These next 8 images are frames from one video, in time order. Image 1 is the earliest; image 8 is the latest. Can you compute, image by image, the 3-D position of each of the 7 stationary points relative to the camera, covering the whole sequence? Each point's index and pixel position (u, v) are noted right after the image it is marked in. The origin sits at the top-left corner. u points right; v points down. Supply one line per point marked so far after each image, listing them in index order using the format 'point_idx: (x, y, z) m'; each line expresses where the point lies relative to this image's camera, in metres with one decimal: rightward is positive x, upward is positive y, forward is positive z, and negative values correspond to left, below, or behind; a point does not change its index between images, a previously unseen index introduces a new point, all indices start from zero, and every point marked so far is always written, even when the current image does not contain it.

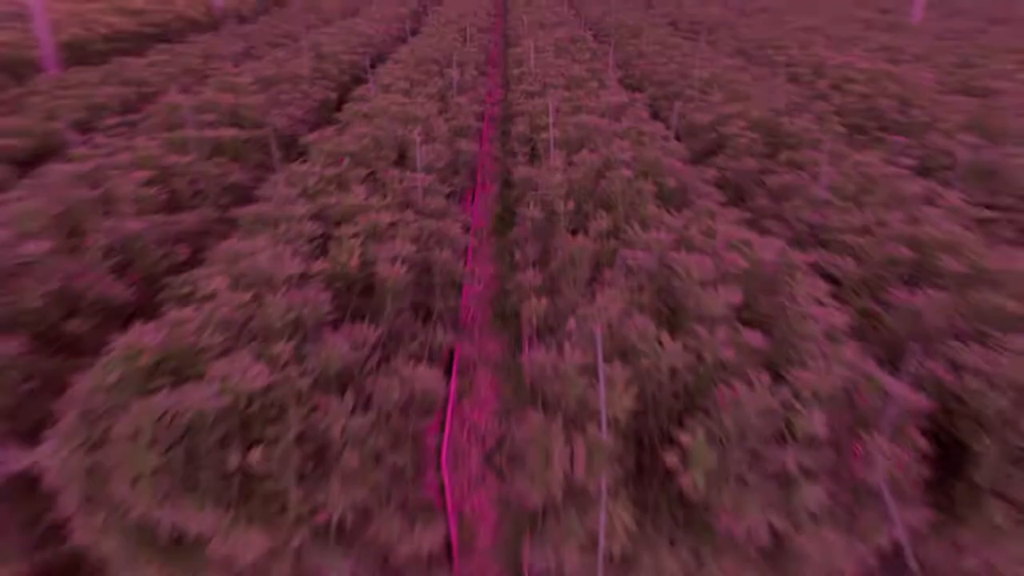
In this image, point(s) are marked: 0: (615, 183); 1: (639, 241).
0: (+0.8, +0.8, +5.4) m
1: (+0.8, +0.3, +4.5) m
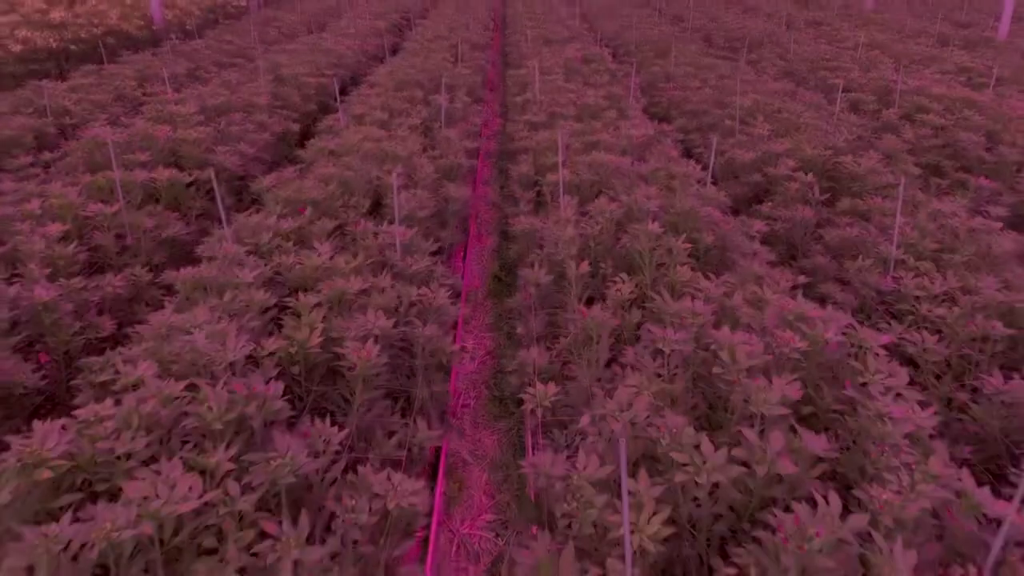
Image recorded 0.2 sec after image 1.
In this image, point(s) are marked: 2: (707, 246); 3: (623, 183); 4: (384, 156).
0: (+0.8, +0.3, +4.9) m
1: (+0.8, -0.1, +3.9) m
2: (+1.2, +0.3, +4.8) m
3: (+0.8, +0.8, +5.8) m
4: (-1.1, +1.1, +6.6) m
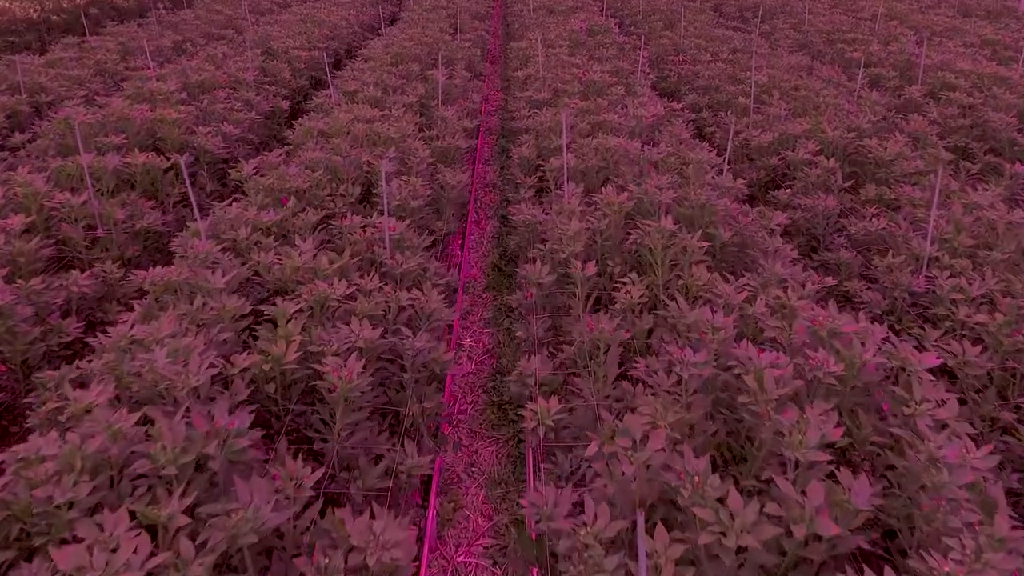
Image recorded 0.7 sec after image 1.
0: (+0.8, +0.3, +4.5) m
1: (+0.7, -0.2, +3.5) m
2: (+1.2, +0.3, +4.4) m
3: (+0.8, +0.8, +5.4) m
4: (-1.1, +1.2, +6.2) m
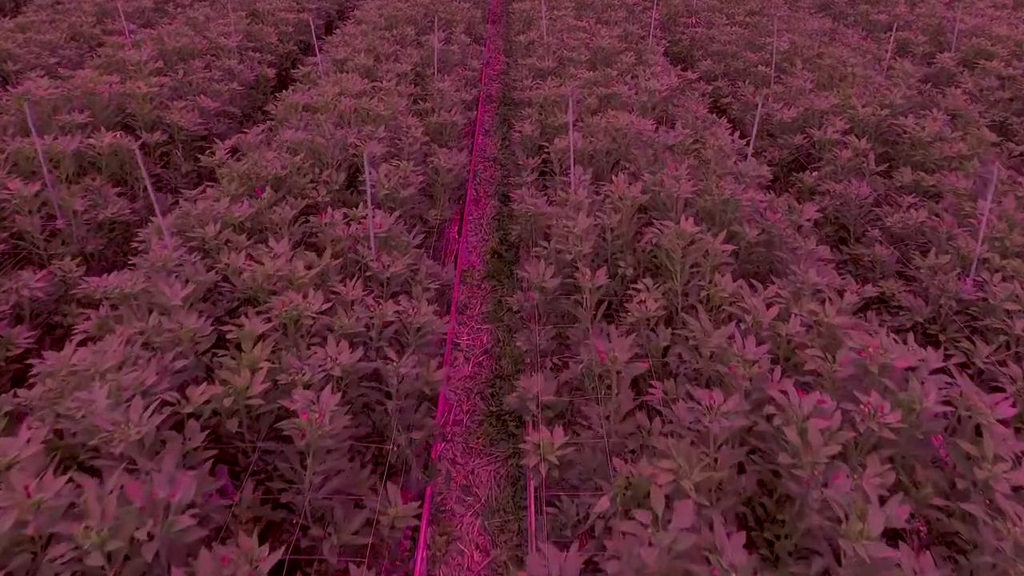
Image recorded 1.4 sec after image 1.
0: (+0.8, +0.3, +4.0) m
1: (+0.7, -0.2, +3.0) m
2: (+1.2, +0.2, +4.0) m
3: (+0.8, +0.8, +4.9) m
4: (-1.1, +1.2, +5.7) m
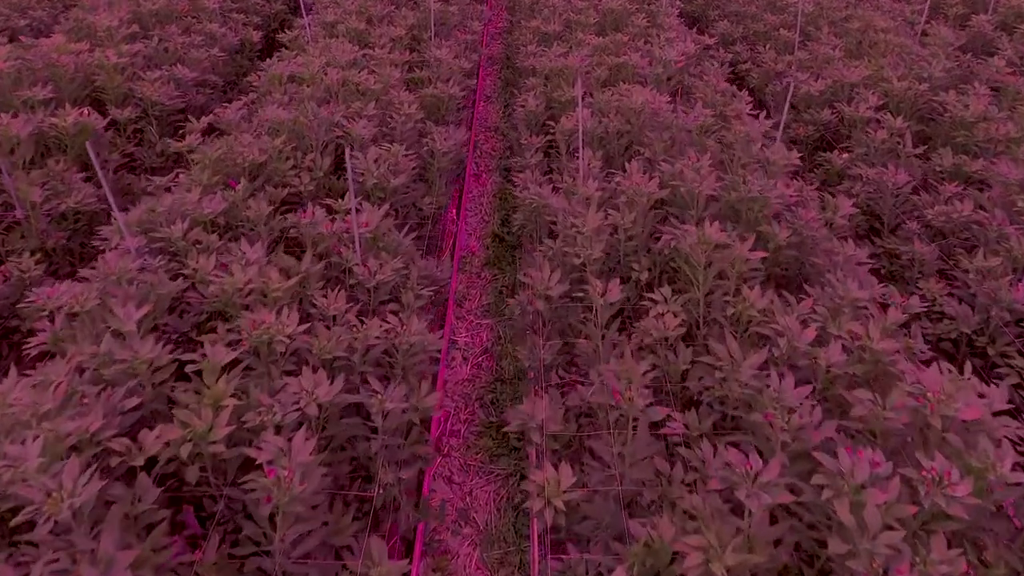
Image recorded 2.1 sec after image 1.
0: (+0.8, +0.3, +3.6) m
1: (+0.7, -0.3, +2.6) m
2: (+1.2, +0.2, +3.5) m
3: (+0.8, +0.8, +4.4) m
4: (-1.0, +1.3, +5.2) m
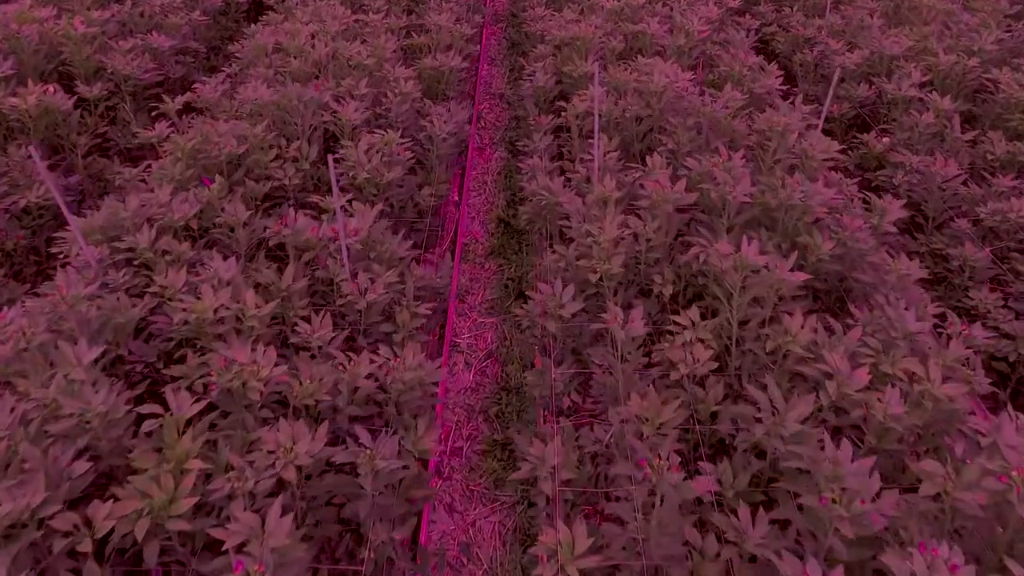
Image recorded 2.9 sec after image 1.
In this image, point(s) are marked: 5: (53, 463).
0: (+0.8, +0.2, +3.1) m
1: (+0.8, -0.5, +2.3) m
2: (+1.2, +0.1, +3.1) m
3: (+0.9, +0.8, +4.0) m
4: (-1.0, +1.3, +4.7) m
5: (-1.3, -0.5, +2.3) m
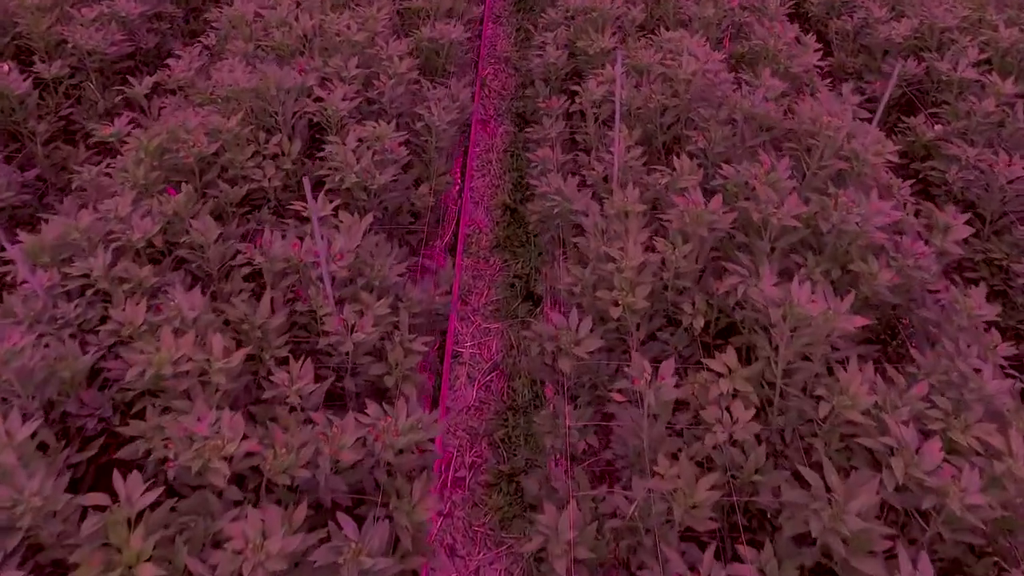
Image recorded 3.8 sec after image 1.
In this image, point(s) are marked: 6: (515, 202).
0: (+0.8, 0.0, +2.7) m
1: (+0.8, -0.7, +1.9) m
2: (+1.3, 0.0, +2.7) m
3: (+0.9, +0.7, +3.5) m
4: (-1.0, +1.3, +4.2) m
5: (-1.3, -0.7, +1.9) m
6: (0.0, +0.5, +5.0) m
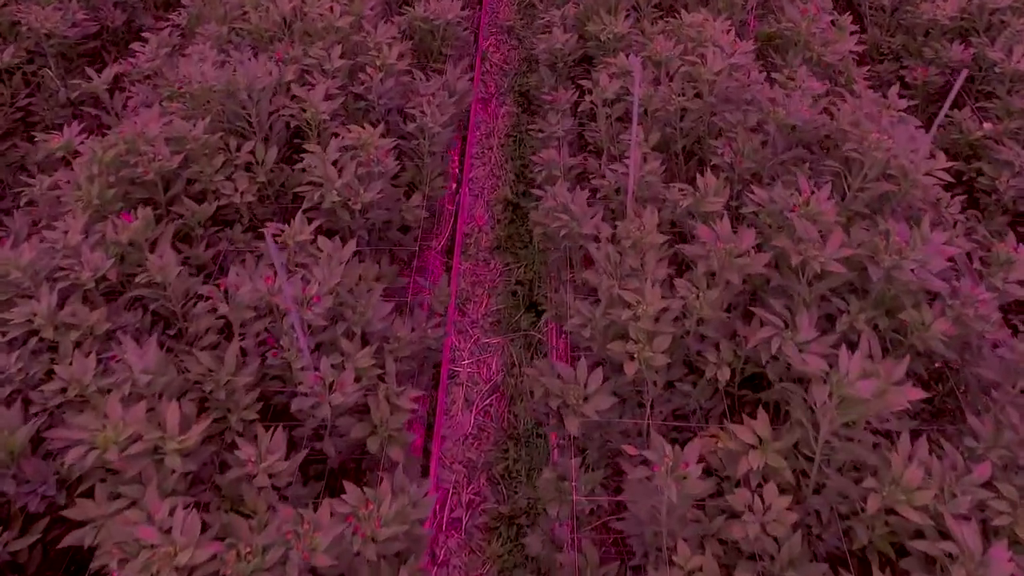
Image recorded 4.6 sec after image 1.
0: (+0.8, -0.1, +2.4) m
1: (+0.8, -0.9, +1.6) m
2: (+1.3, -0.2, +2.4) m
3: (+0.9, +0.6, +3.1) m
4: (-0.9, +1.3, +3.8) m
5: (-1.3, -0.9, +1.6) m
6: (0.0, +0.5, +4.6) m
